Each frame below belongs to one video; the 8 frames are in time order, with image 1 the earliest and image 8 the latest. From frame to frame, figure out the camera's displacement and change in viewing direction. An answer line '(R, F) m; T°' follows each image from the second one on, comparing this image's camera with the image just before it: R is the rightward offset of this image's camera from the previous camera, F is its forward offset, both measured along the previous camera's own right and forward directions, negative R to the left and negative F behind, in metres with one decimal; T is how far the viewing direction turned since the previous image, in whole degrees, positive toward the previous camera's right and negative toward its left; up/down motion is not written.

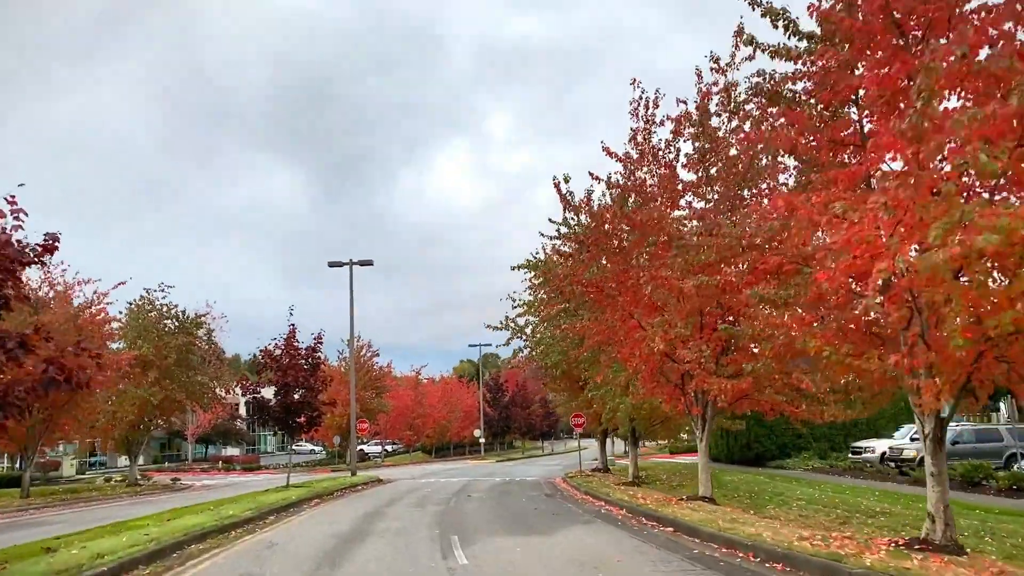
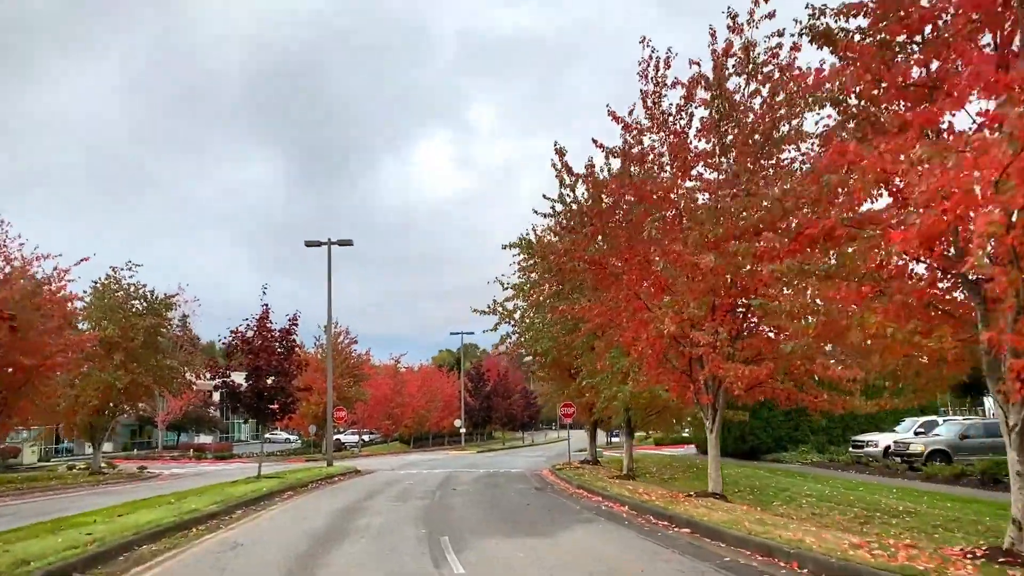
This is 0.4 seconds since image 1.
(-0.3, +1.6) m; +1°
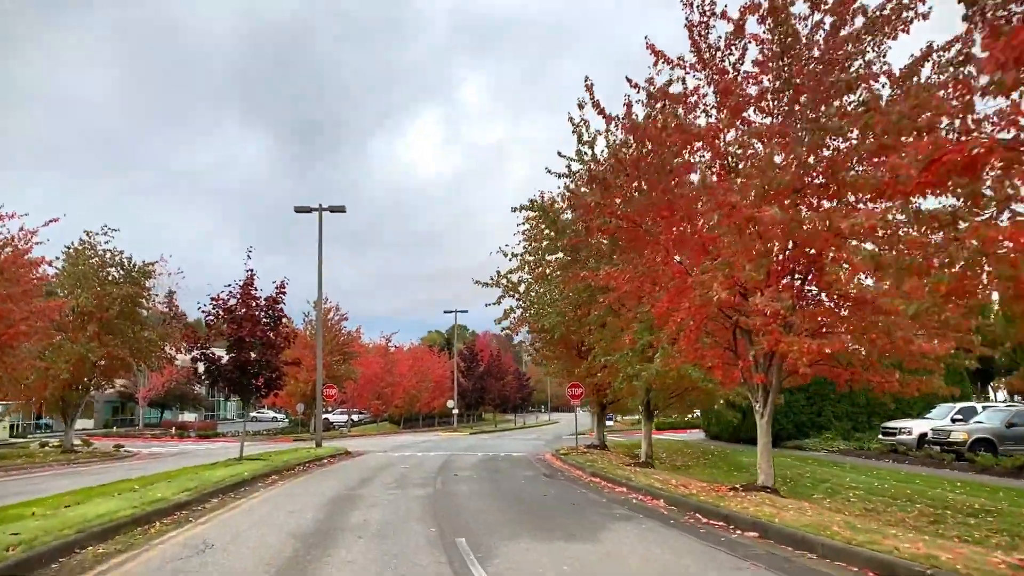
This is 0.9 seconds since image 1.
(-0.5, +2.2) m; +1°
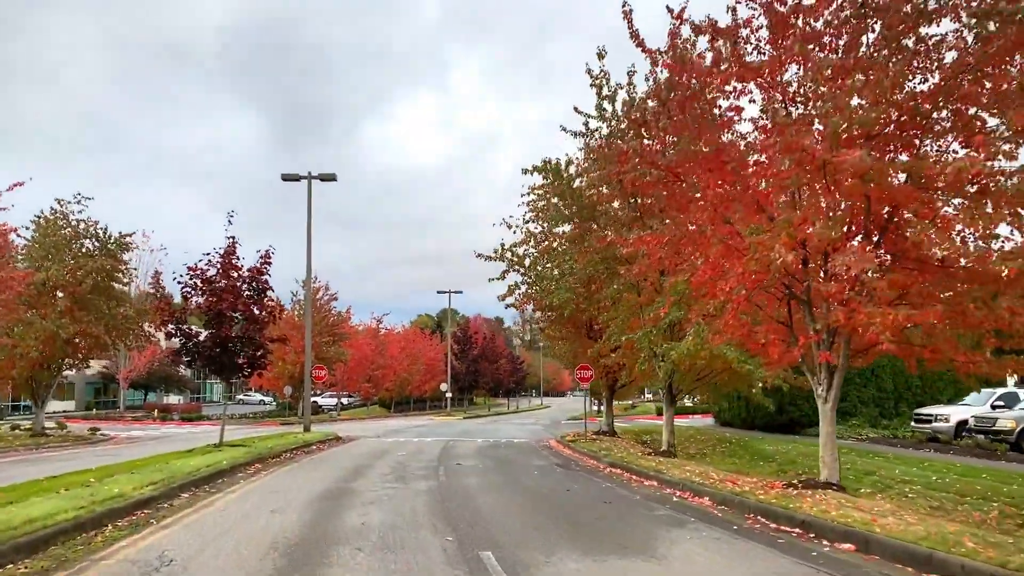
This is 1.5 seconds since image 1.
(-0.5, +2.1) m; +1°
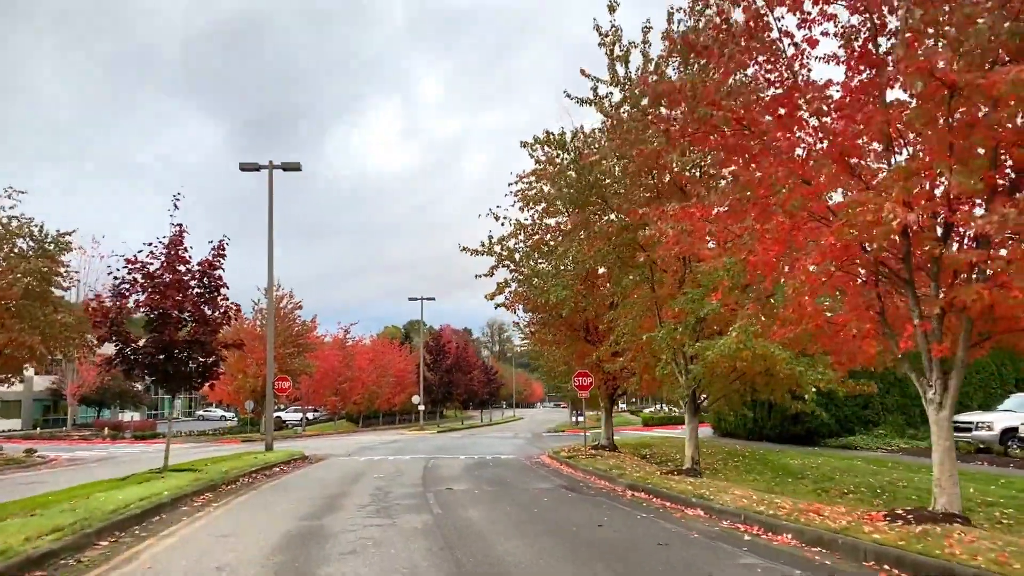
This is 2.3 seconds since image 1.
(-0.6, +2.8) m; +2°
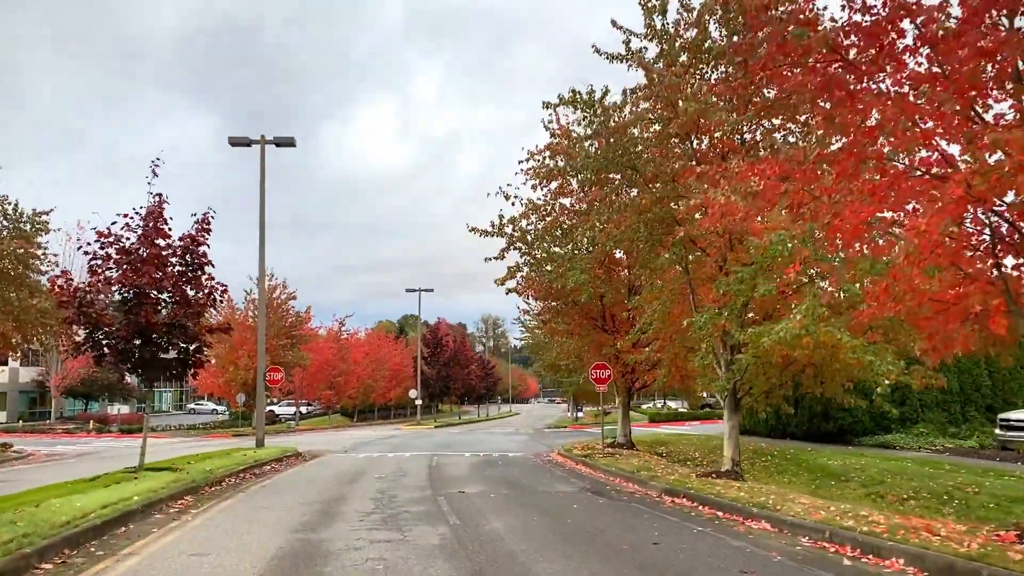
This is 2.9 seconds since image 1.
(-0.5, +1.8) m; 0°
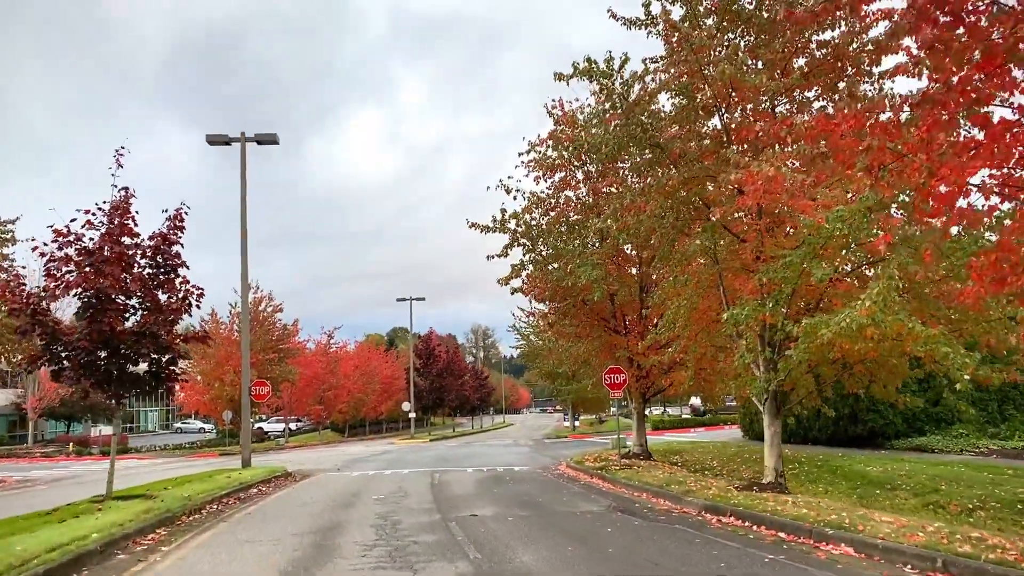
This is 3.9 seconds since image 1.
(-0.4, +1.6) m; +1°
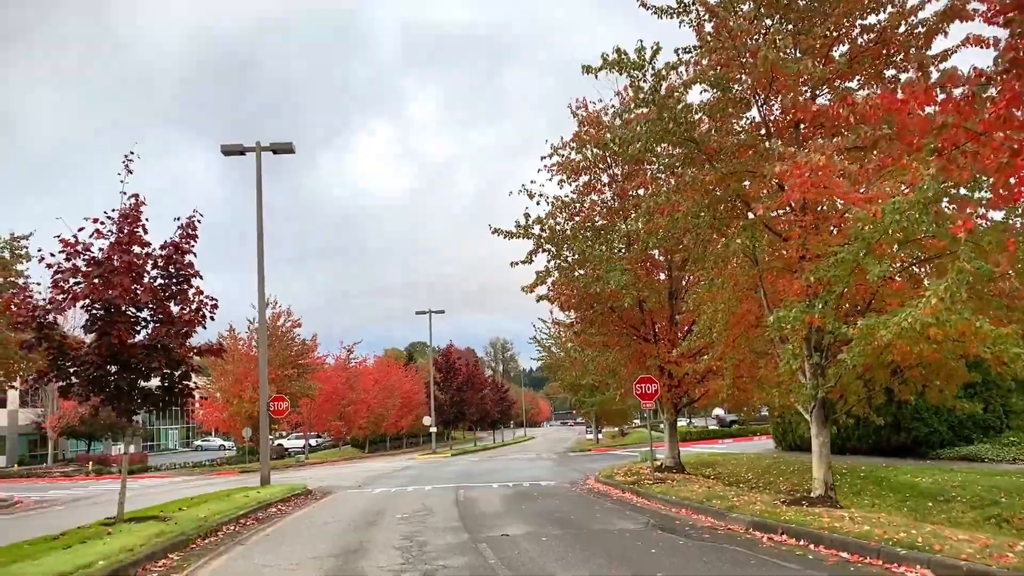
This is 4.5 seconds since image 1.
(-0.2, +0.7) m; -1°
